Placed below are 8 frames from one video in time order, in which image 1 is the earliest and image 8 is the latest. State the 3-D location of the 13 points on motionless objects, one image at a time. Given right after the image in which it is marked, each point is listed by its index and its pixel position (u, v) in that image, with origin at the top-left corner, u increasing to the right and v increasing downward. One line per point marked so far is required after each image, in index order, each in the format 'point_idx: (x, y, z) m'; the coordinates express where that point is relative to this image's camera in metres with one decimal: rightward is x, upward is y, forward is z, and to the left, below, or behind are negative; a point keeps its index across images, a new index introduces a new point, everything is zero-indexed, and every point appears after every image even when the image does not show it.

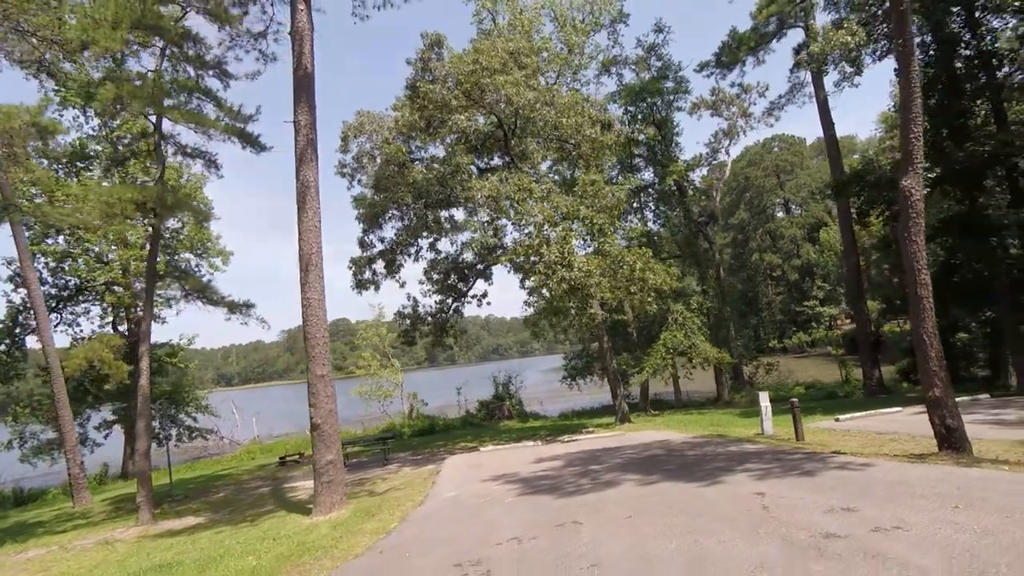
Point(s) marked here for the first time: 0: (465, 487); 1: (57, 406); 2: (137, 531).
0: (-0.7, -3.2, +9.4) m
1: (-12.0, -3.1, +15.4) m
2: (-7.1, -4.6, +11.2) m
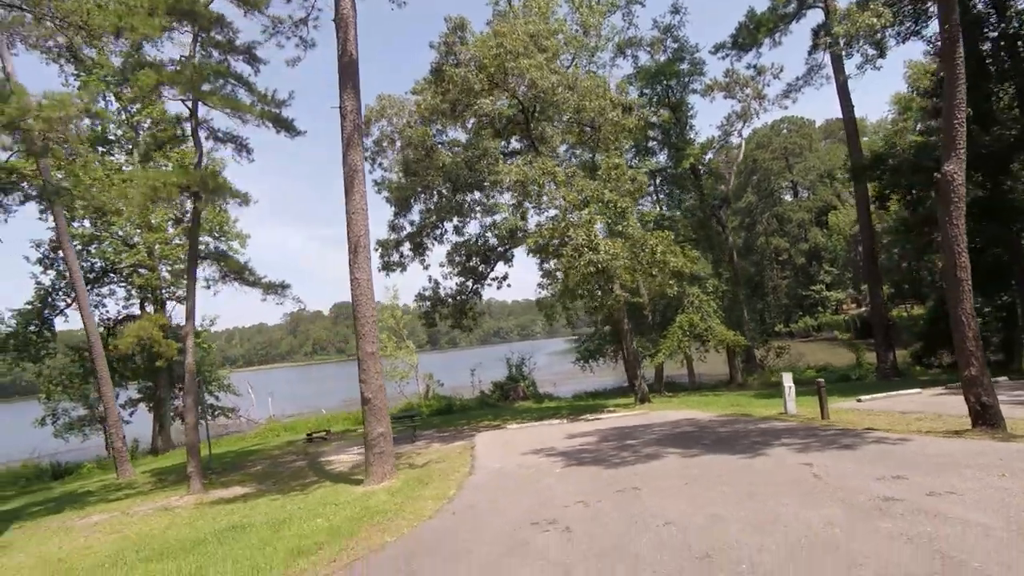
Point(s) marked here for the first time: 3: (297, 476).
0: (0.0, -2.9, +9.8) m
1: (-11.3, -2.6, +15.9) m
2: (-6.5, -4.2, +11.6) m
3: (-4.9, -4.3, +13.4) m
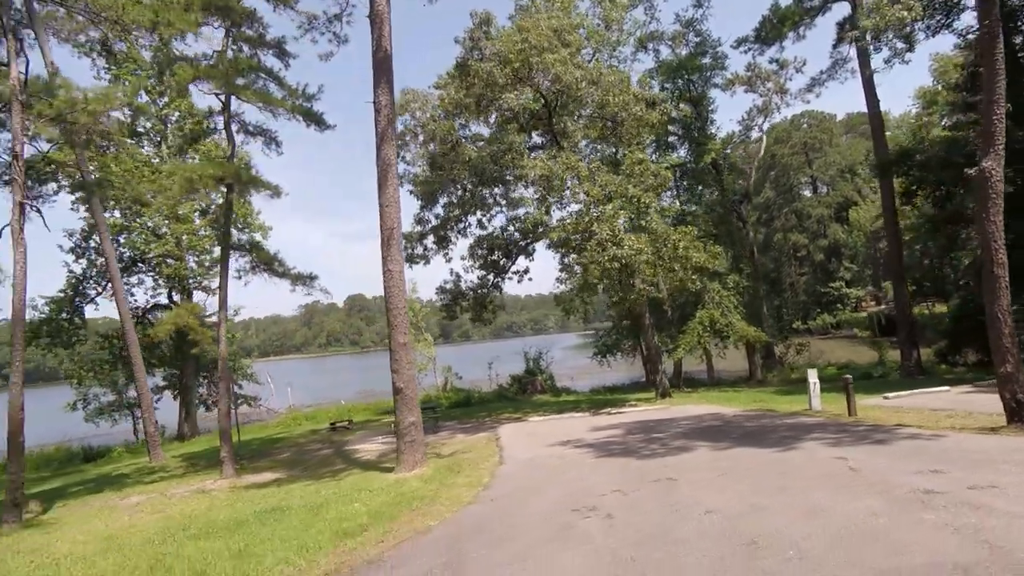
0: (+0.5, -2.8, +10.0) m
1: (-10.6, -2.3, +16.3) m
2: (-5.9, -4.0, +12.0) m
3: (-4.4, -4.1, +13.6) m
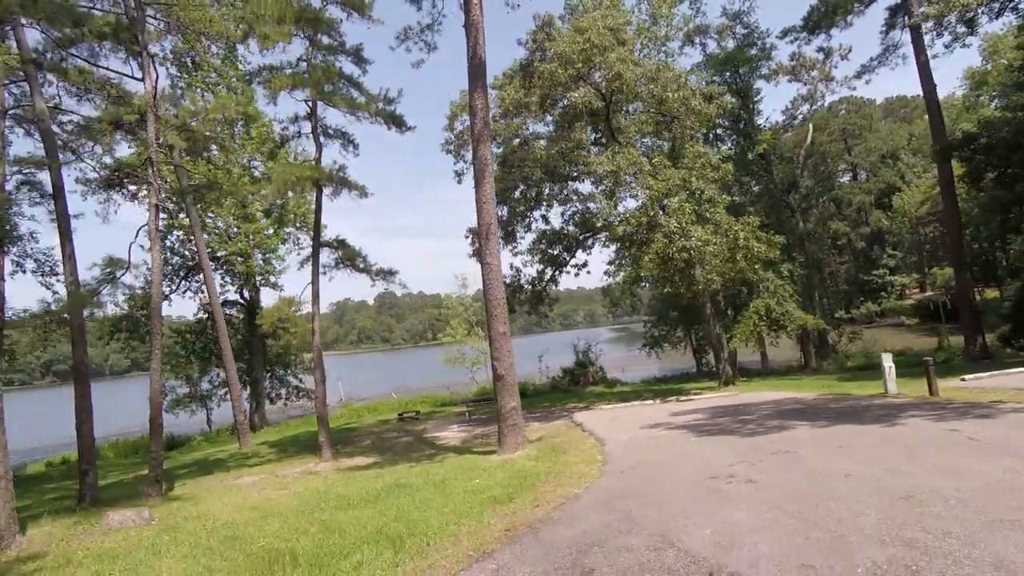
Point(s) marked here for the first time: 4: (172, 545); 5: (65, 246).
0: (+2.2, -2.6, +10.5) m
1: (-8.6, -2.2, +17.3) m
2: (-4.1, -3.9, +12.8) m
3: (-2.4, -4.0, +14.4) m
4: (-4.0, -3.1, +6.8) m
5: (-8.9, +0.8, +11.6) m
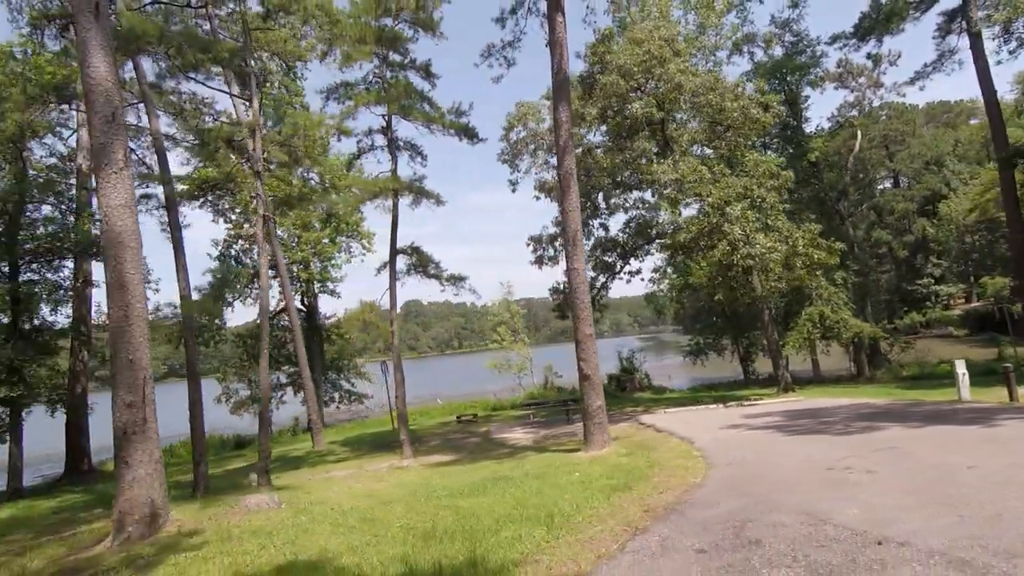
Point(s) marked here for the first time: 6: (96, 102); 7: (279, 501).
0: (+3.8, -2.7, +10.9) m
1: (-6.7, -2.4, +18.2) m
2: (-2.3, -4.0, +13.4) m
3: (-0.6, -4.1, +14.9) m
4: (-2.5, -3.1, +7.4) m
5: (-7.2, +0.7, +12.5) m
6: (-6.1, +2.7, +8.5) m
7: (-3.7, -3.3, +9.0) m
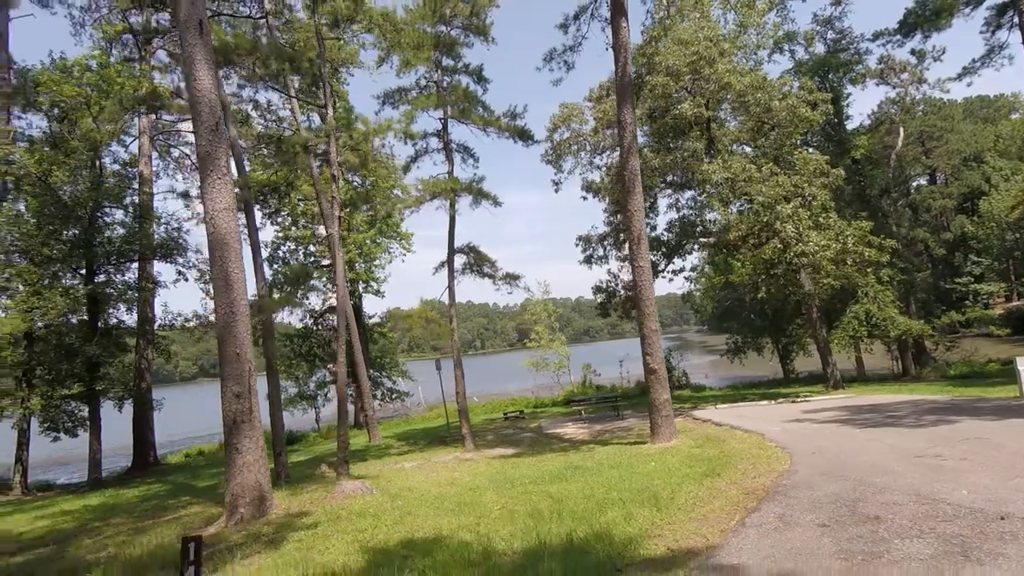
0: (+5.2, -2.6, +11.1) m
1: (-5.0, -2.4, +18.8) m
2: (-0.9, -4.0, +13.8) m
3: (+0.9, -4.1, +15.3) m
4: (-1.3, -3.0, +7.9) m
5: (-5.8, +0.8, +13.1) m
6: (-4.9, +2.8, +9.1) m
7: (-2.4, -3.3, +9.5) m
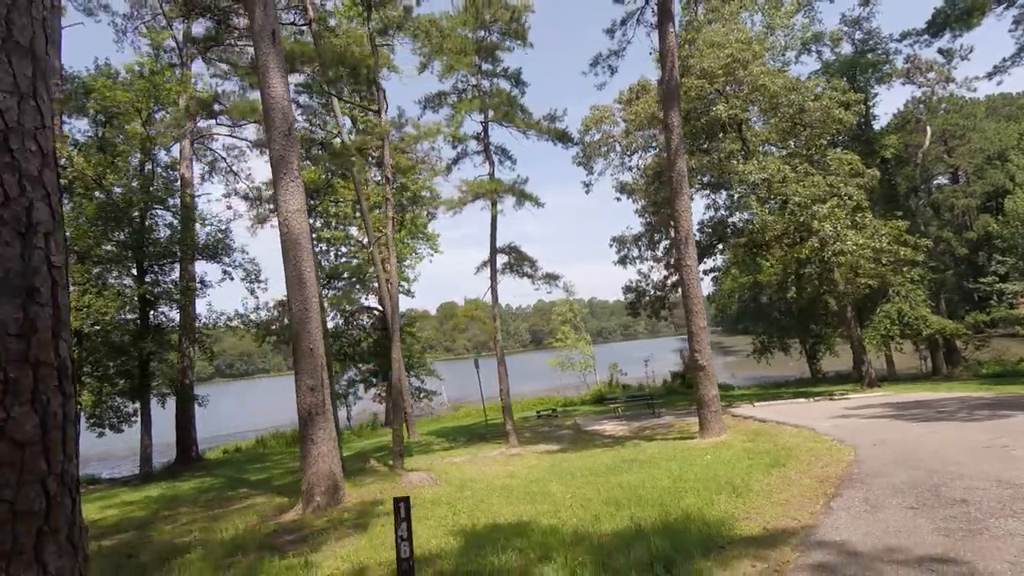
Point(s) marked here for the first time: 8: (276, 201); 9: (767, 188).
0: (+6.2, -2.6, +11.3) m
1: (-3.8, -2.3, +19.2) m
2: (+0.2, -3.9, +14.2) m
3: (+2.0, -4.1, +15.6) m
4: (-0.4, -3.0, +8.2) m
5: (-4.7, +0.8, +13.5) m
6: (-3.9, +2.8, +9.5) m
7: (-1.4, -3.3, +9.9) m
8: (-3.9, +1.4, +9.5) m
9: (+7.9, +3.2, +18.3) m
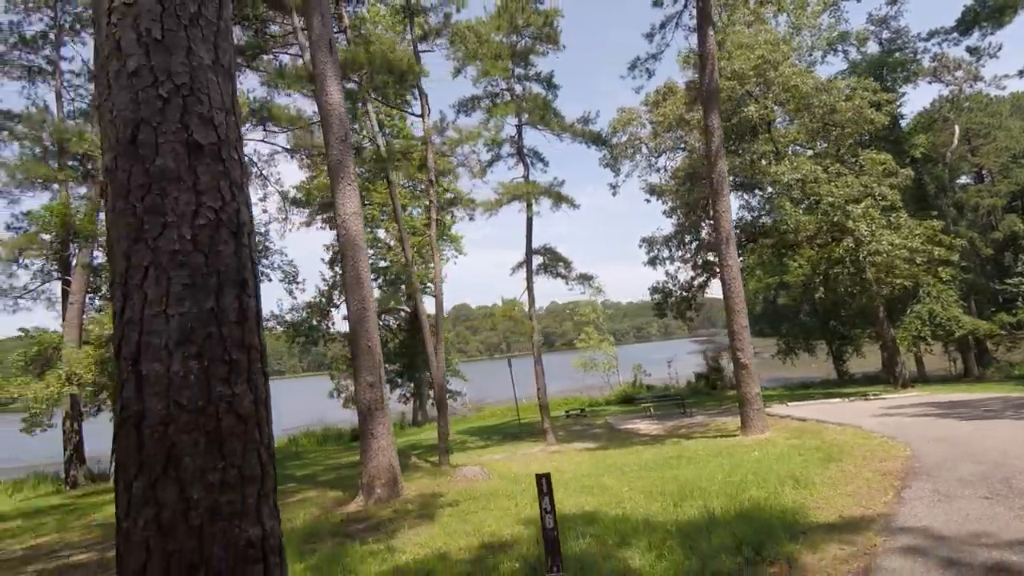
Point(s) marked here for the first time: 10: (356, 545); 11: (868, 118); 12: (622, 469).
0: (+7.1, -2.6, +11.4) m
1: (-2.7, -2.4, +19.5) m
2: (+1.2, -4.0, +14.4) m
3: (+3.0, -4.1, +15.8) m
4: (+0.5, -3.0, +8.5) m
5: (-3.8, +0.8, +13.9) m
6: (-3.0, +2.8, +9.9) m
7: (-0.5, -3.3, +10.2) m
8: (-3.0, +1.4, +9.8) m
9: (+9.0, +3.2, +18.3) m
10: (-1.8, -2.9, +6.6) m
11: (+11.9, +5.7, +19.3) m
12: (+1.9, -3.1, +9.9) m
